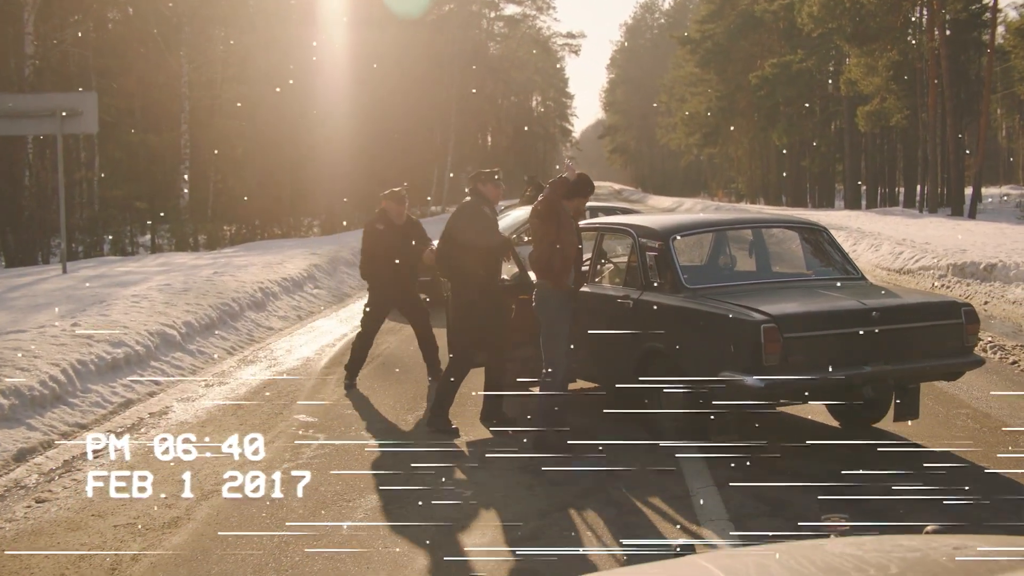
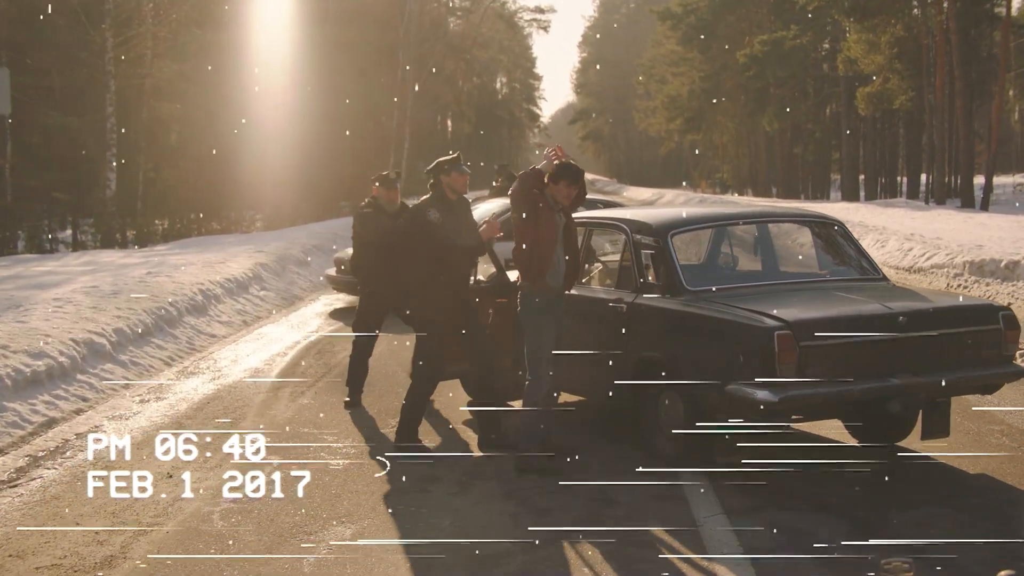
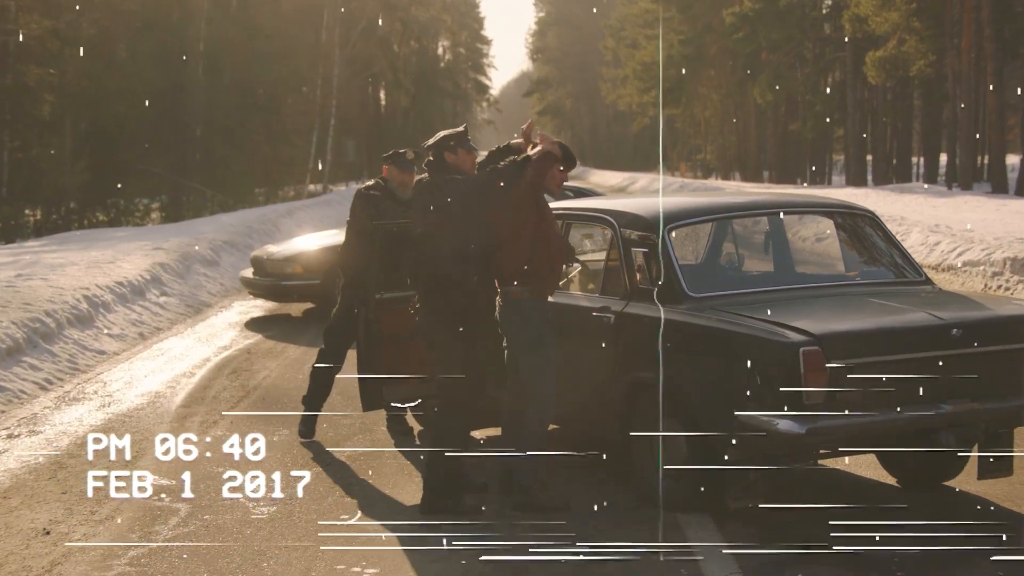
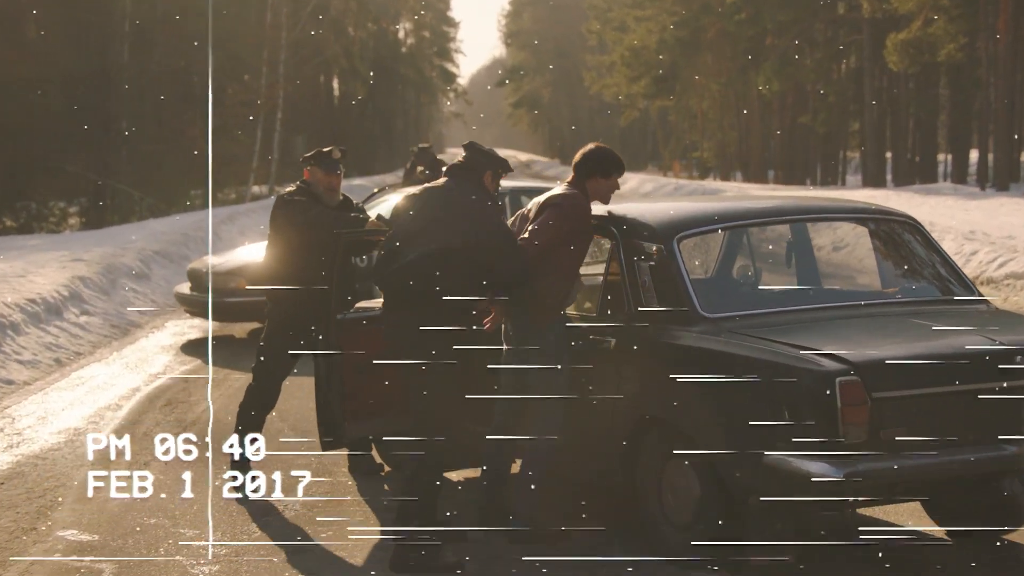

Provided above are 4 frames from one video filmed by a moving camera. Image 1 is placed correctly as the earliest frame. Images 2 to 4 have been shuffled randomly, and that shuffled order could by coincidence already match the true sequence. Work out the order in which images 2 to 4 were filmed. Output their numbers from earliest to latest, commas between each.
2, 3, 4
